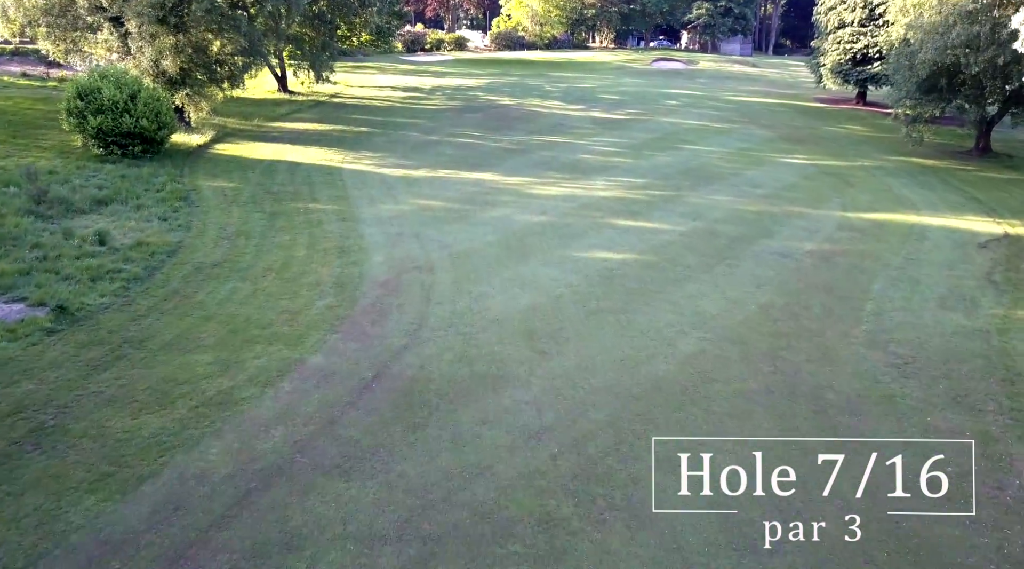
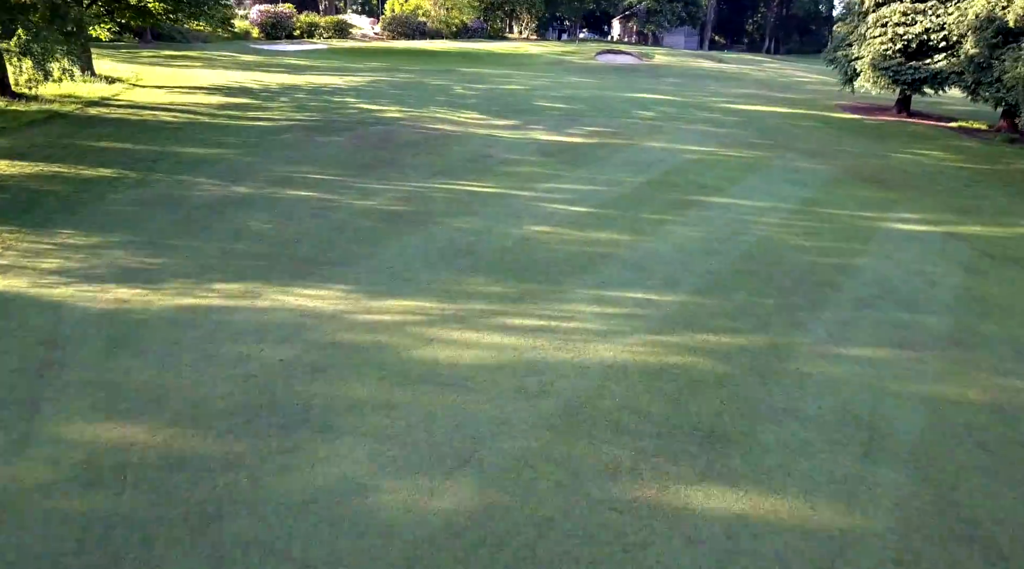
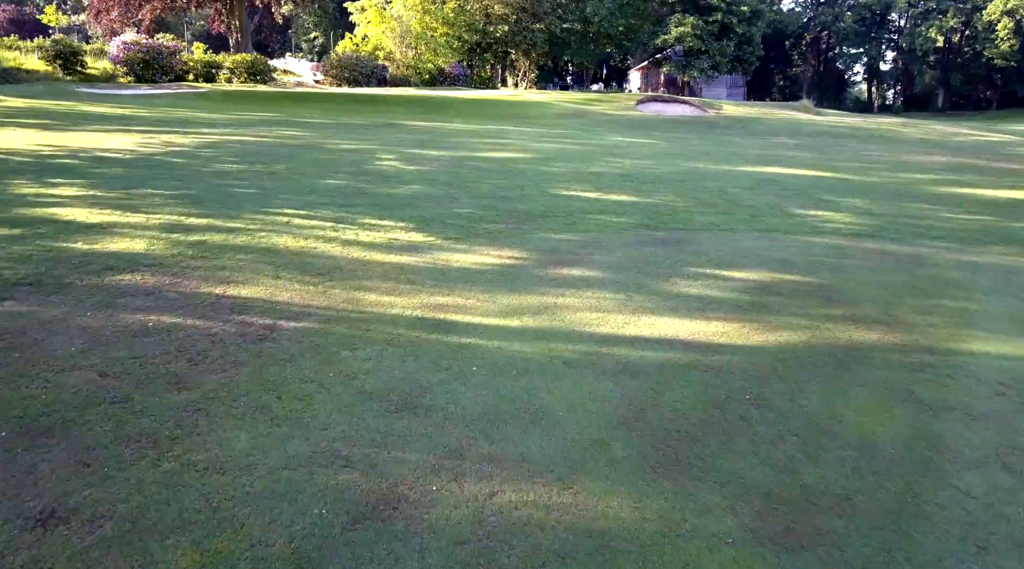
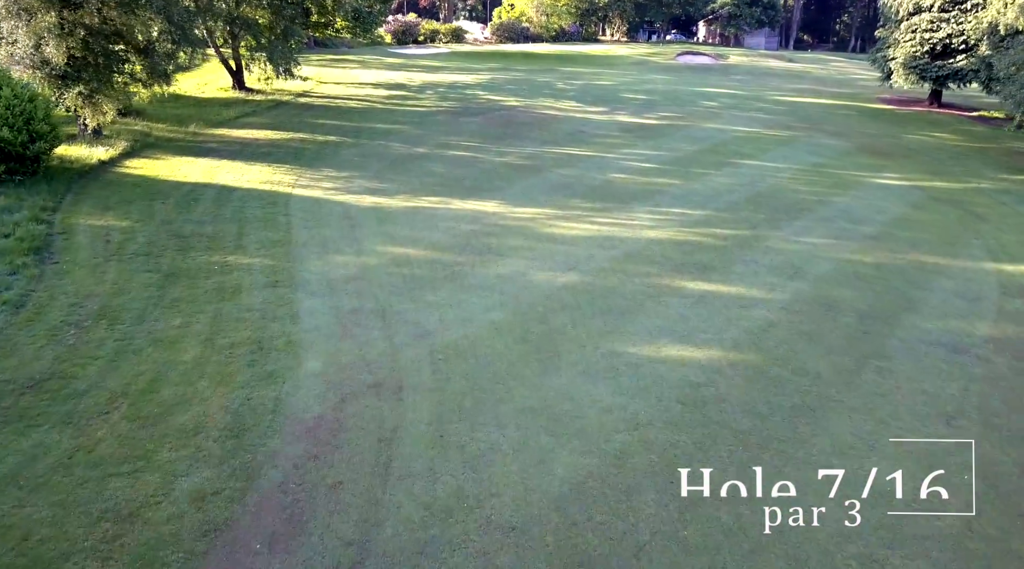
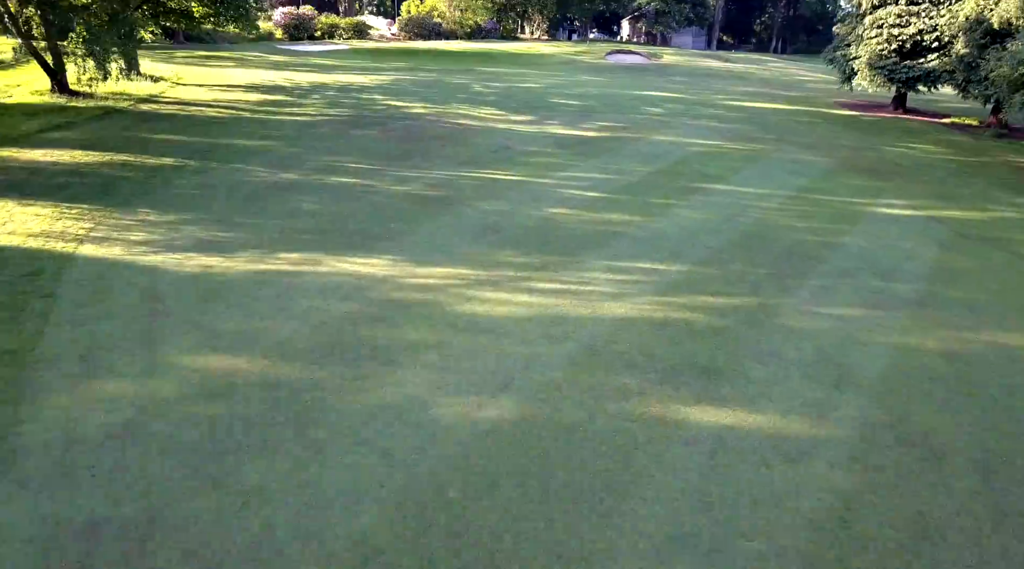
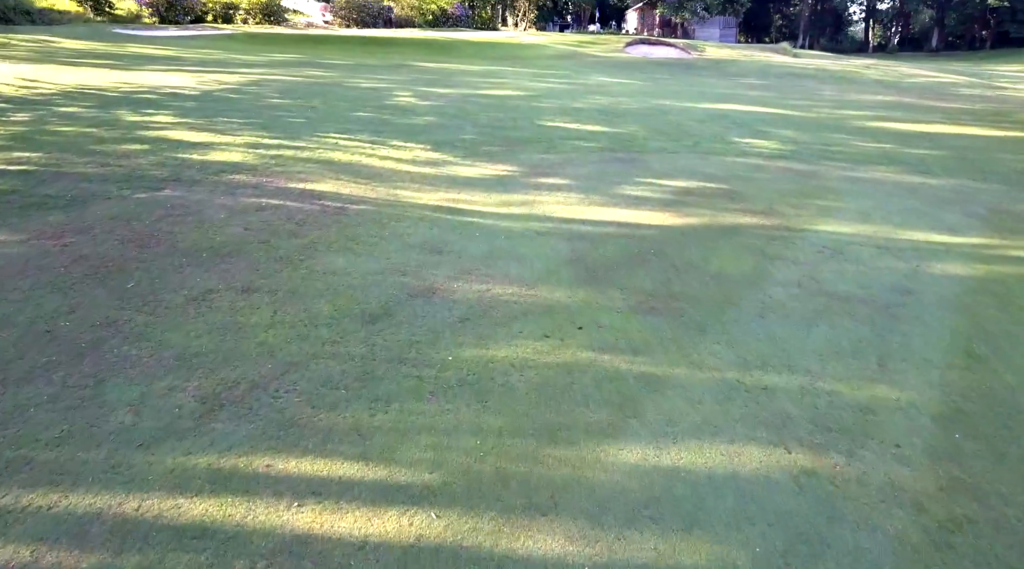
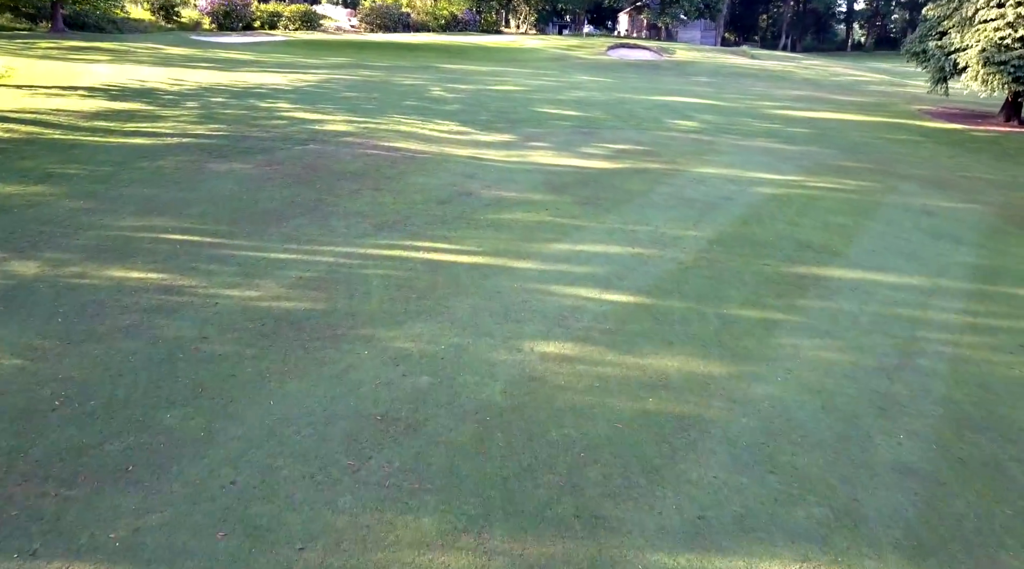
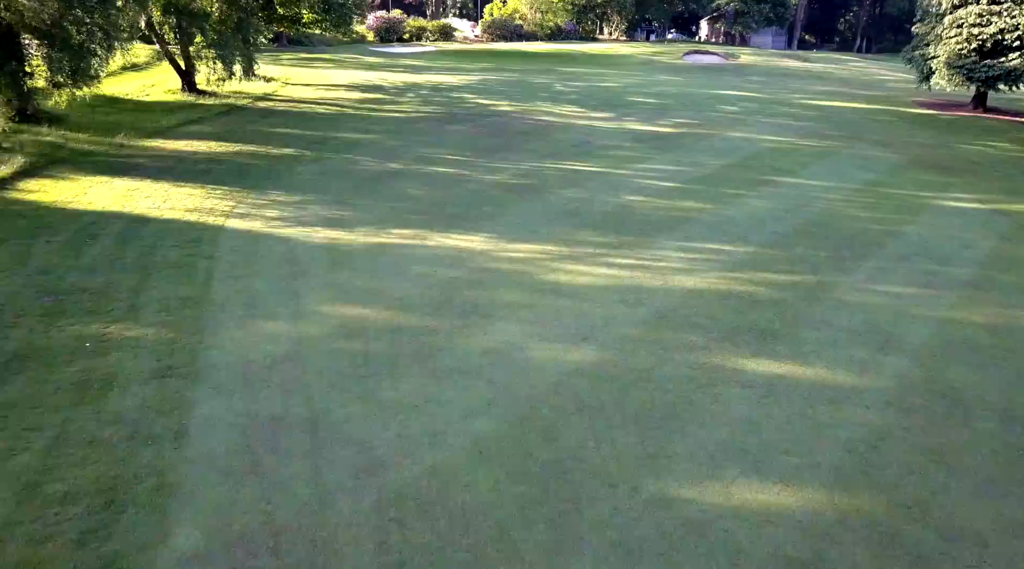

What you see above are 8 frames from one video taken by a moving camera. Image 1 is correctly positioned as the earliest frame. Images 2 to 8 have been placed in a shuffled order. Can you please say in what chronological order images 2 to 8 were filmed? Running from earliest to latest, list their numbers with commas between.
4, 8, 5, 2, 7, 6, 3
